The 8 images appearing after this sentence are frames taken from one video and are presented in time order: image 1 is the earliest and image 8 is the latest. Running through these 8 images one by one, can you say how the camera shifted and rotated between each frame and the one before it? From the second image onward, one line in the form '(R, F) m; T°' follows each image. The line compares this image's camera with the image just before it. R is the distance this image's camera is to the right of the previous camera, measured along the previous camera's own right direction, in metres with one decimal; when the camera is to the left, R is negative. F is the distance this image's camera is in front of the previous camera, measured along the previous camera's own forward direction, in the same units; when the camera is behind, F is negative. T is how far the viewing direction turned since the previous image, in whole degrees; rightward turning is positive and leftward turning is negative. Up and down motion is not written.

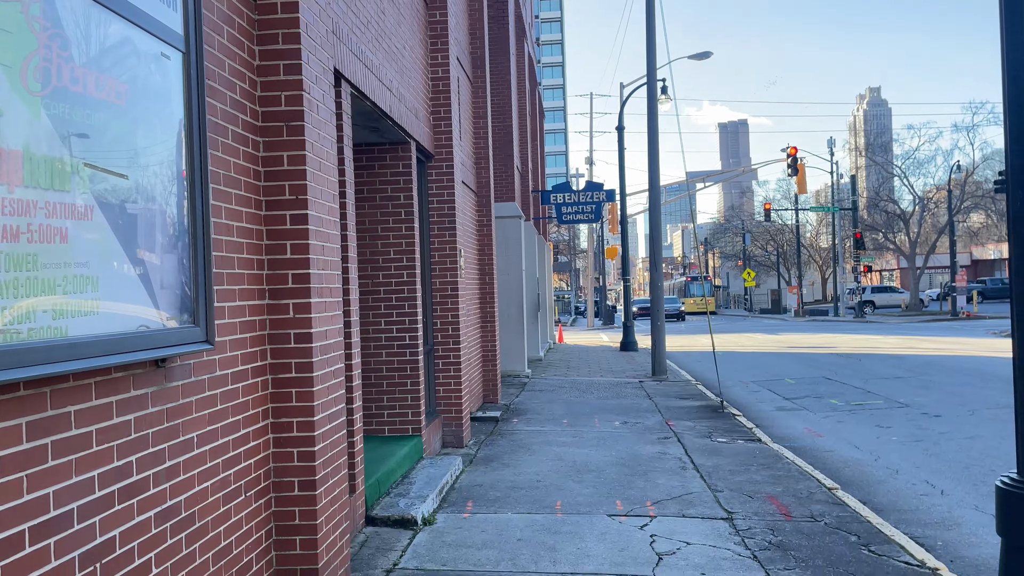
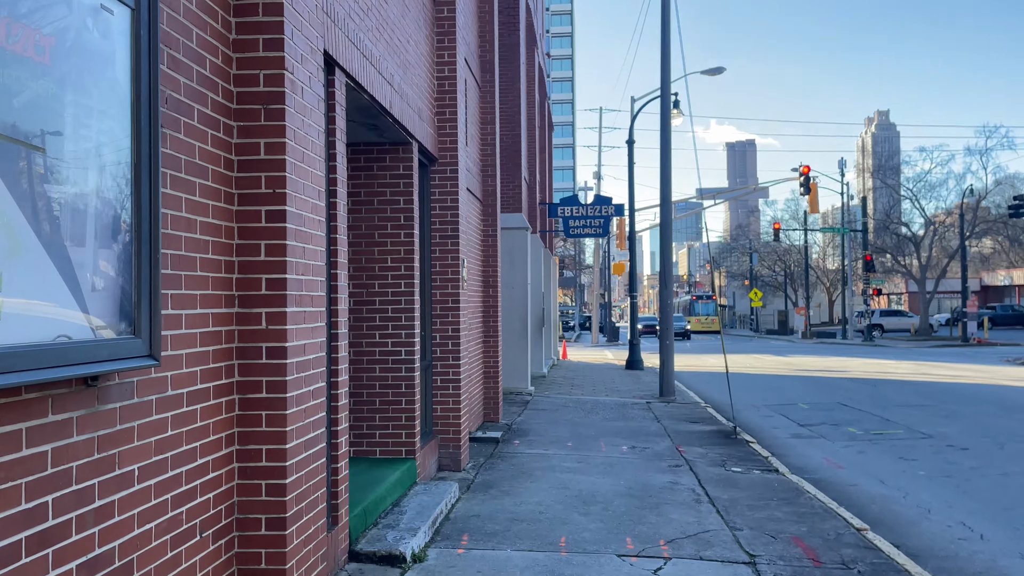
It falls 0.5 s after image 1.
(0.0, +0.6) m; 0°
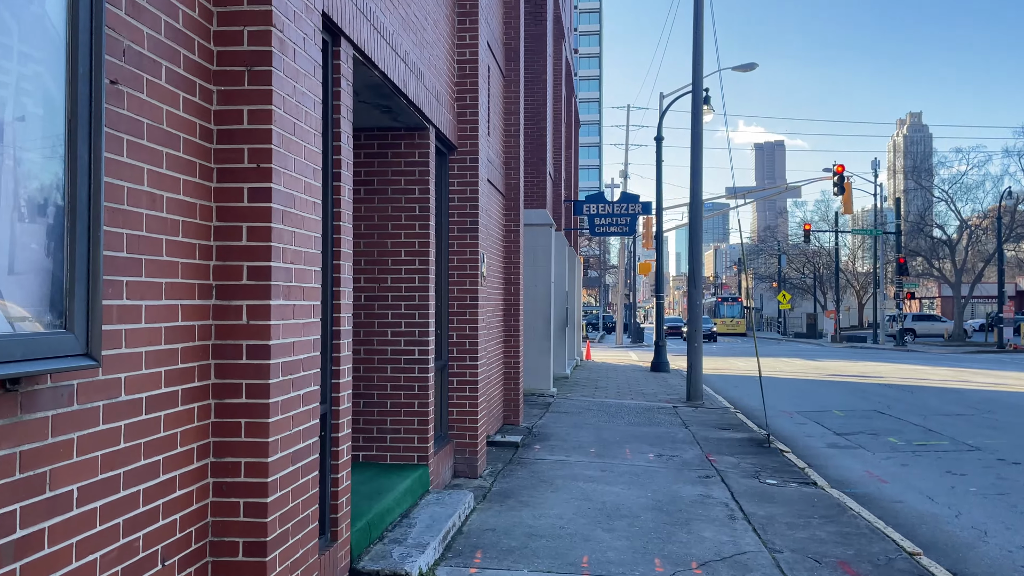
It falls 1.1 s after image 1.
(0.0, +0.5) m; -2°
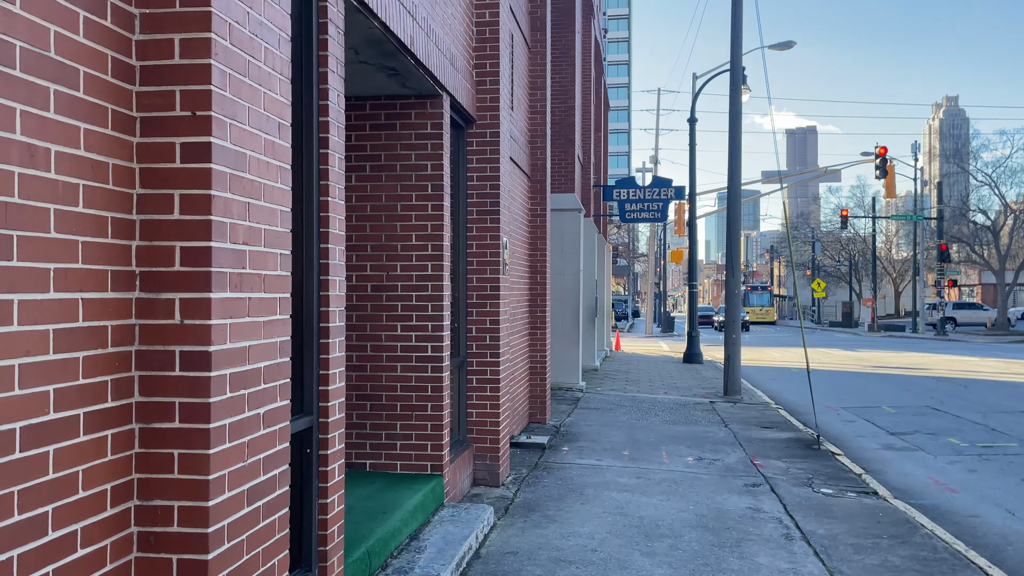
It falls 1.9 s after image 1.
(0.0, +0.8) m; -2°
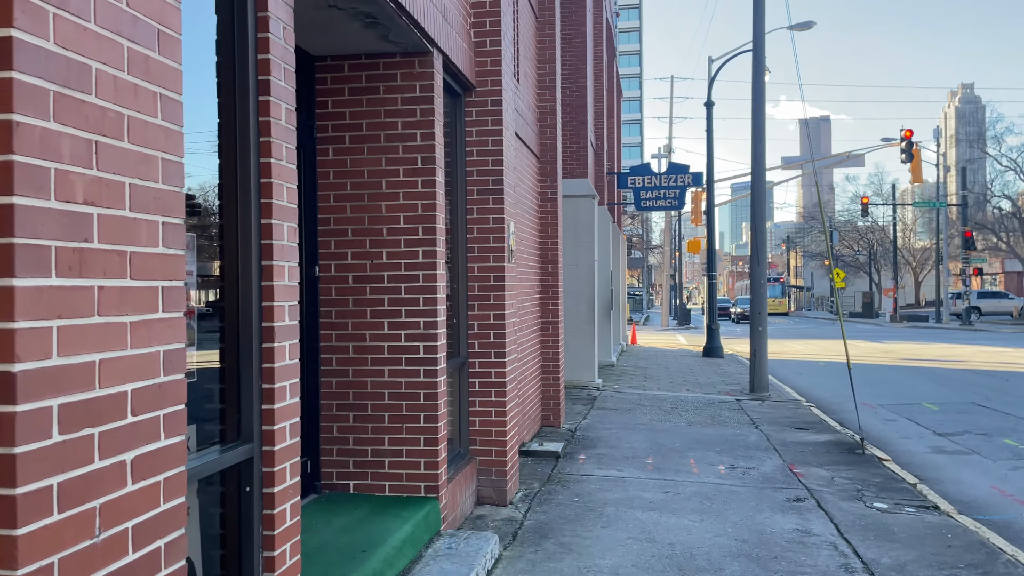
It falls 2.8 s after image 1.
(+0.1, +0.9) m; -1°
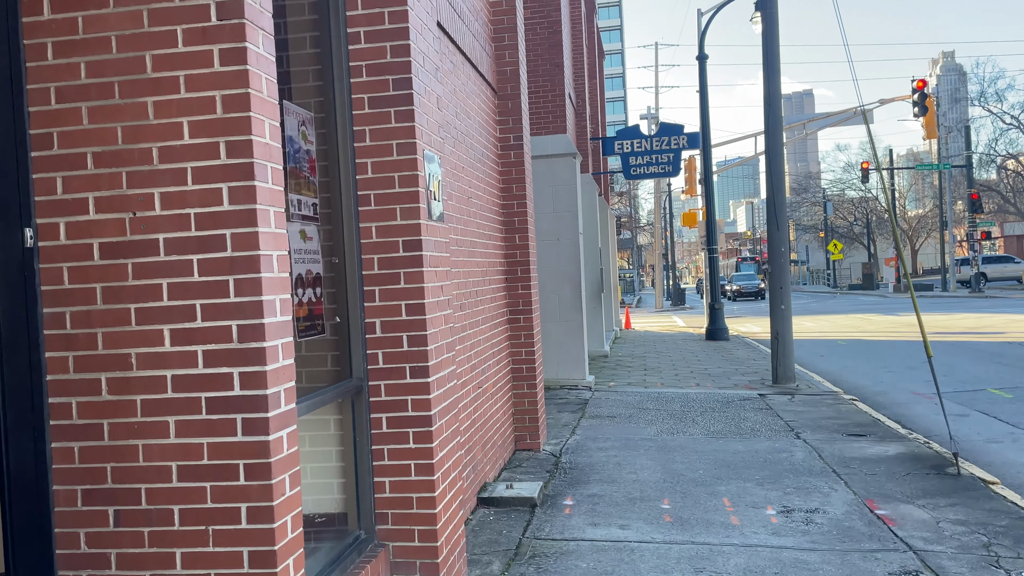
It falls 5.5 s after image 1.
(+0.3, +2.5) m; +1°
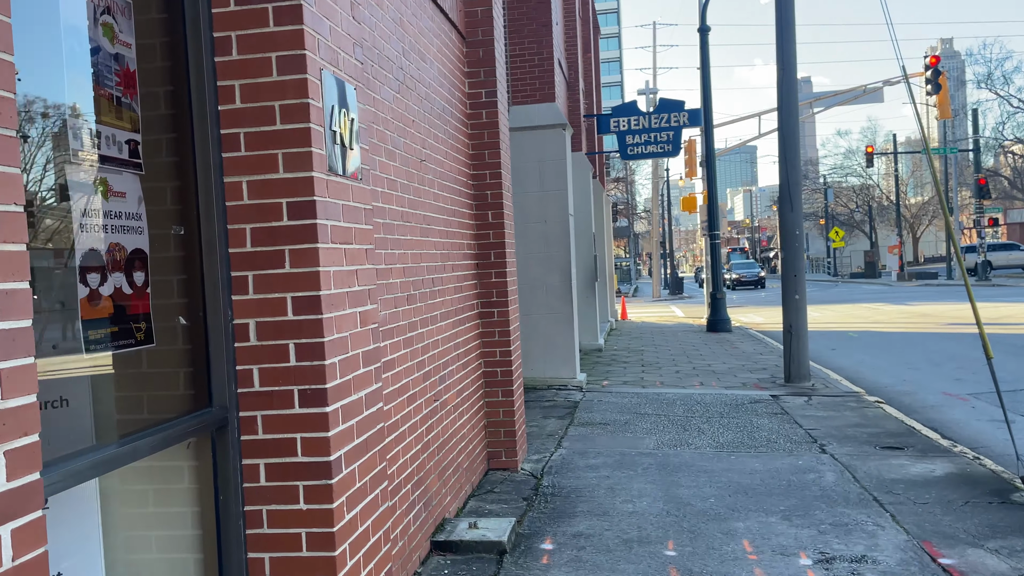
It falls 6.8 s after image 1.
(+0.2, +1.2) m; 0°
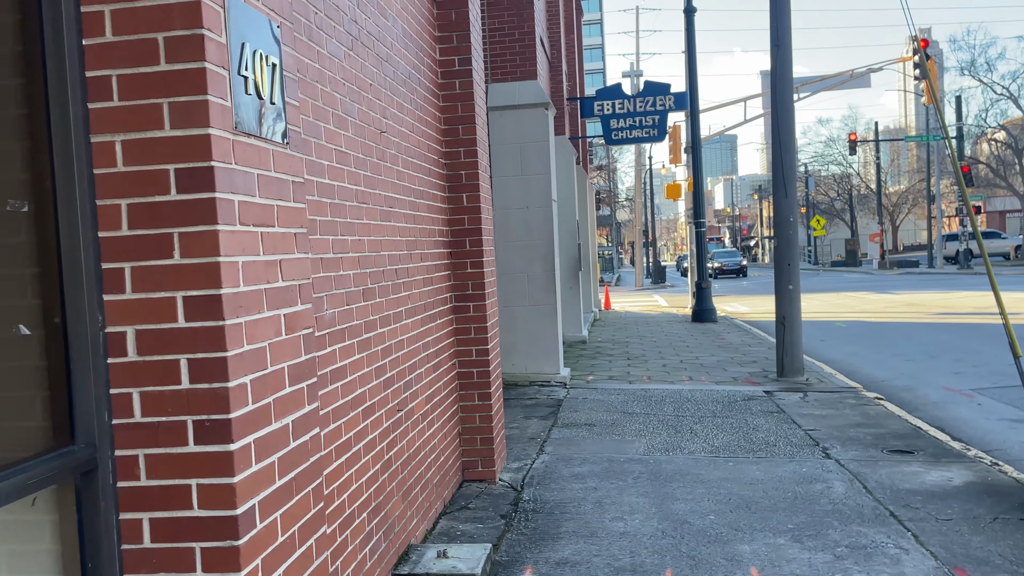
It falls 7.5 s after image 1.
(0.0, +0.6) m; +1°
